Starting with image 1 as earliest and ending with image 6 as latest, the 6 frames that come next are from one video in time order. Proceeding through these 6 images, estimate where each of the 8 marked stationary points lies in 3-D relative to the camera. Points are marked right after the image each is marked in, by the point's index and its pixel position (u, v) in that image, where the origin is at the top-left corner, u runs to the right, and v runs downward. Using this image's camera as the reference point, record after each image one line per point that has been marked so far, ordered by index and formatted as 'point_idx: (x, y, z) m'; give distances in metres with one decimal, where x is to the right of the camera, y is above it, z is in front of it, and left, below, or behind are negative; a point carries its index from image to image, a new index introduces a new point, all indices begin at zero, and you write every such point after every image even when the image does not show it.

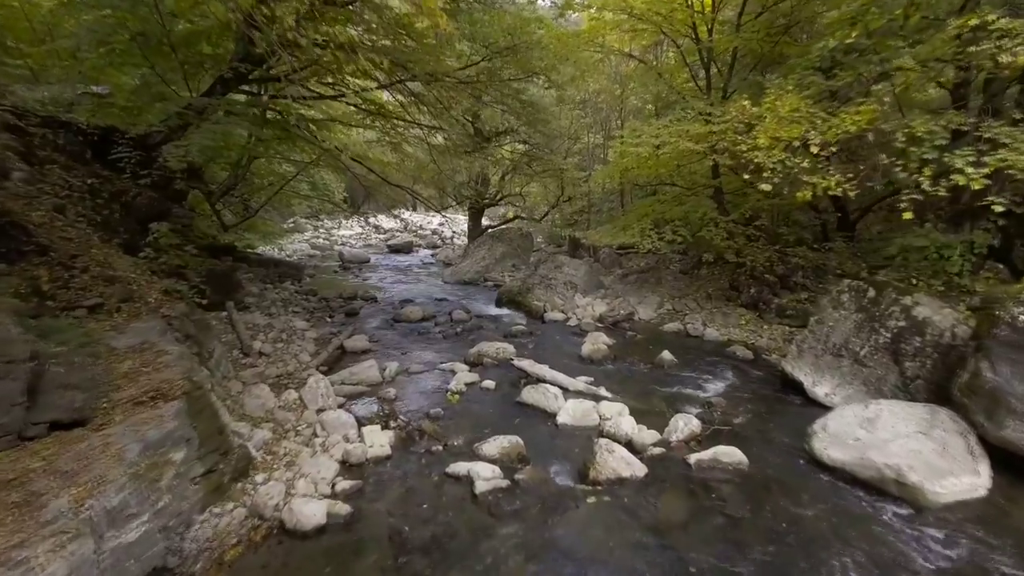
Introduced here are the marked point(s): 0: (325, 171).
0: (-4.2, +2.7, +15.0) m
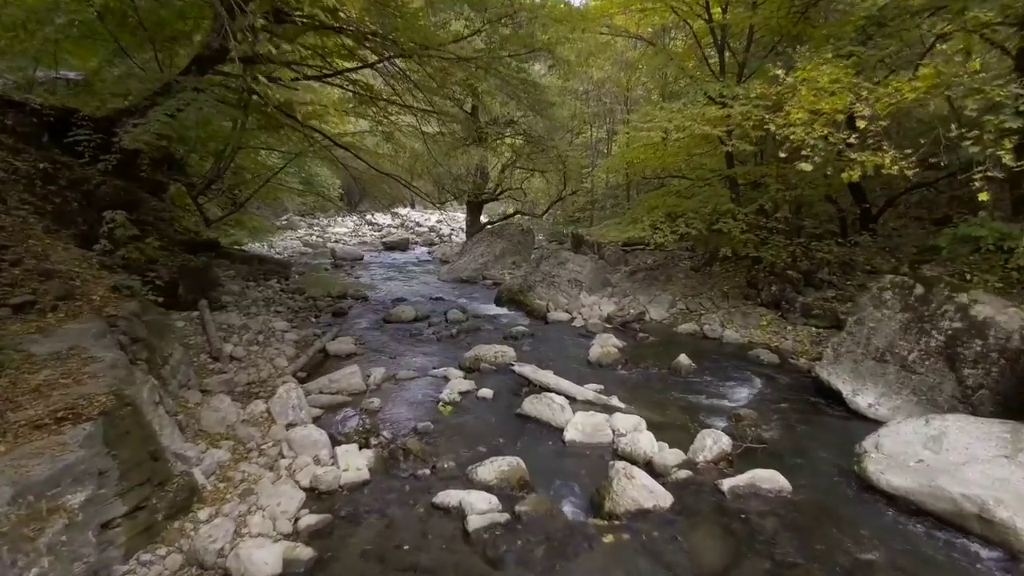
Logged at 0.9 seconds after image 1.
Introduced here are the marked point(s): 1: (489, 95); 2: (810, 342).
0: (-4.2, +2.8, +14.3) m
1: (-0.3, +2.9, +10.0) m
2: (+3.6, -0.6, +7.9) m
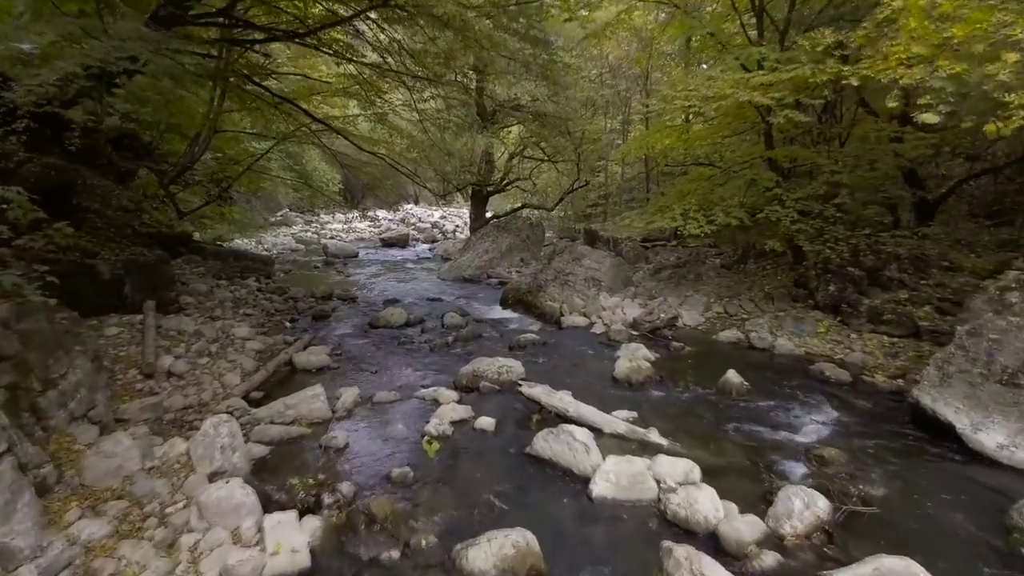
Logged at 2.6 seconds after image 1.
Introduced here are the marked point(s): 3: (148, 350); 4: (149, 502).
0: (-4.1, +2.8, +12.9) m
1: (-0.2, +3.0, +8.6) m
2: (+3.7, -0.6, +6.5) m
3: (-3.2, -0.5, +5.7) m
4: (-1.9, -1.1, +3.4) m
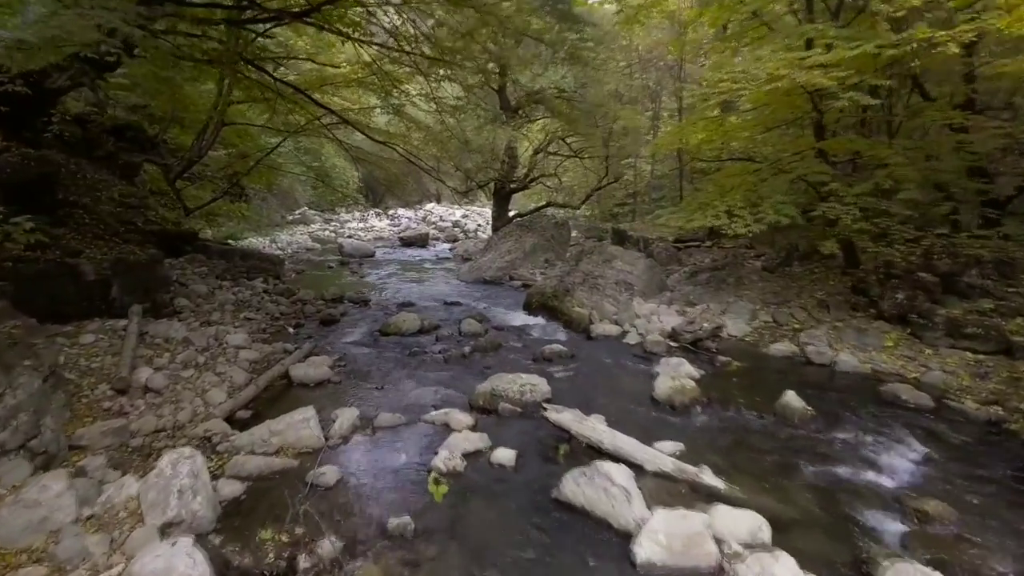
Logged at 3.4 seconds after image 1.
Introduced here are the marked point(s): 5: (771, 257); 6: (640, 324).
0: (-3.6, +2.8, +12.3) m
1: (+0.1, +2.9, +7.8) m
2: (+3.9, -0.7, +5.6) m
3: (-3.0, -0.6, +5.1) m
4: (-1.8, -1.1, +2.7) m
5: (+4.6, +0.5, +11.6) m
6: (+1.5, -0.4, +7.5) m
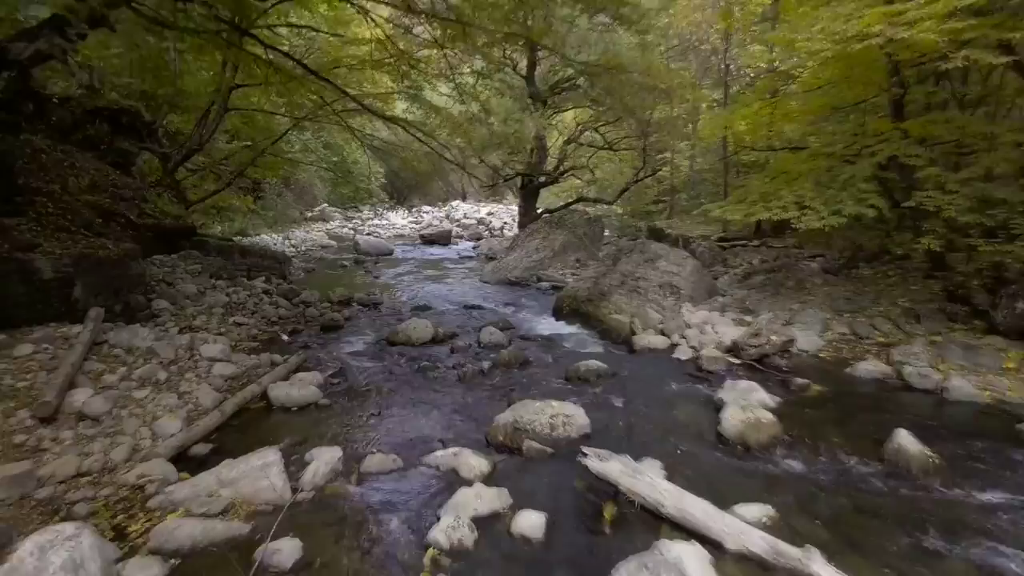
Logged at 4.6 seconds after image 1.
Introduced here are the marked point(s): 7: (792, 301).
0: (-3.1, +2.7, +11.3) m
1: (+0.4, +2.9, +6.7) m
2: (+4.1, -0.8, +4.3) m
3: (-2.8, -0.6, +4.1) m
4: (-1.7, -1.2, +1.6) m
5: (+5.0, +0.5, +10.3) m
6: (+1.7, -0.5, +6.3) m
7: (+3.2, -0.1, +7.5) m
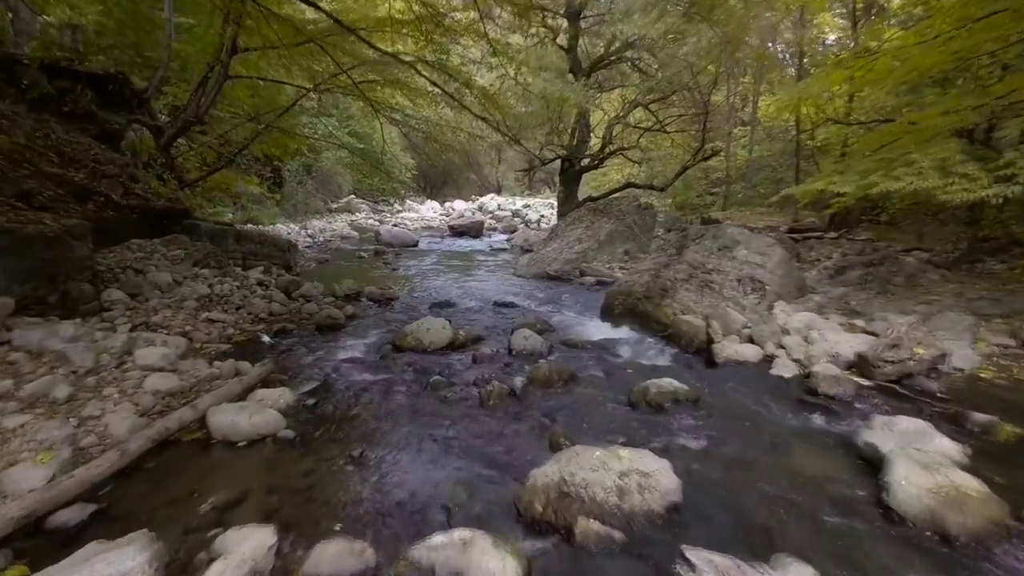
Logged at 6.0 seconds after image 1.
0: (-2.5, +2.8, +10.0) m
1: (+0.7, +2.9, +5.2) m
2: (+4.2, -0.8, +2.6) m
3: (-2.6, -0.5, +2.7) m
4: (-1.7, -1.1, +0.3) m
5: (+5.5, +0.5, +8.5) m
6: (+2.0, -0.4, +4.8) m
7: (+3.6, -0.1, +5.9) m
